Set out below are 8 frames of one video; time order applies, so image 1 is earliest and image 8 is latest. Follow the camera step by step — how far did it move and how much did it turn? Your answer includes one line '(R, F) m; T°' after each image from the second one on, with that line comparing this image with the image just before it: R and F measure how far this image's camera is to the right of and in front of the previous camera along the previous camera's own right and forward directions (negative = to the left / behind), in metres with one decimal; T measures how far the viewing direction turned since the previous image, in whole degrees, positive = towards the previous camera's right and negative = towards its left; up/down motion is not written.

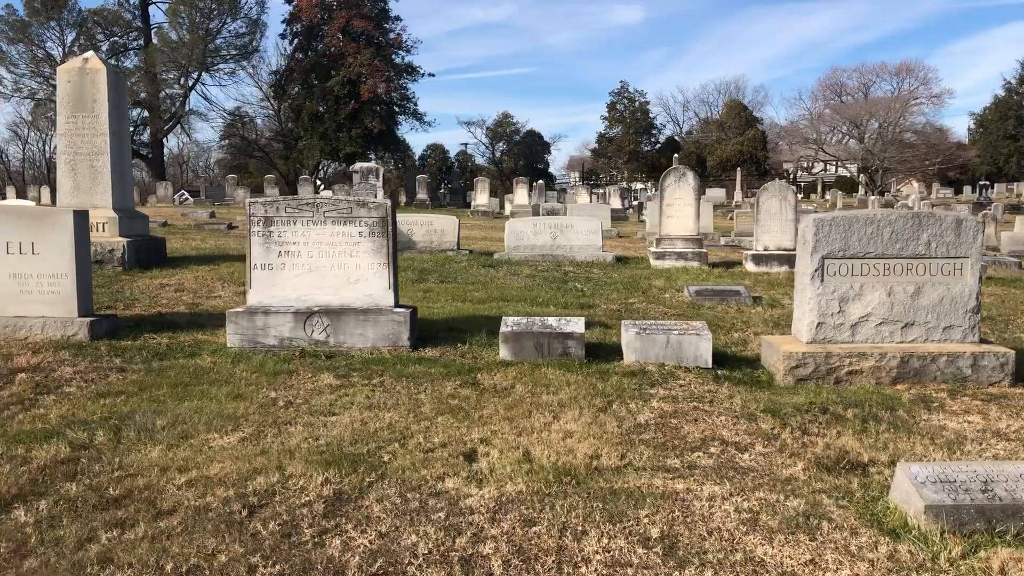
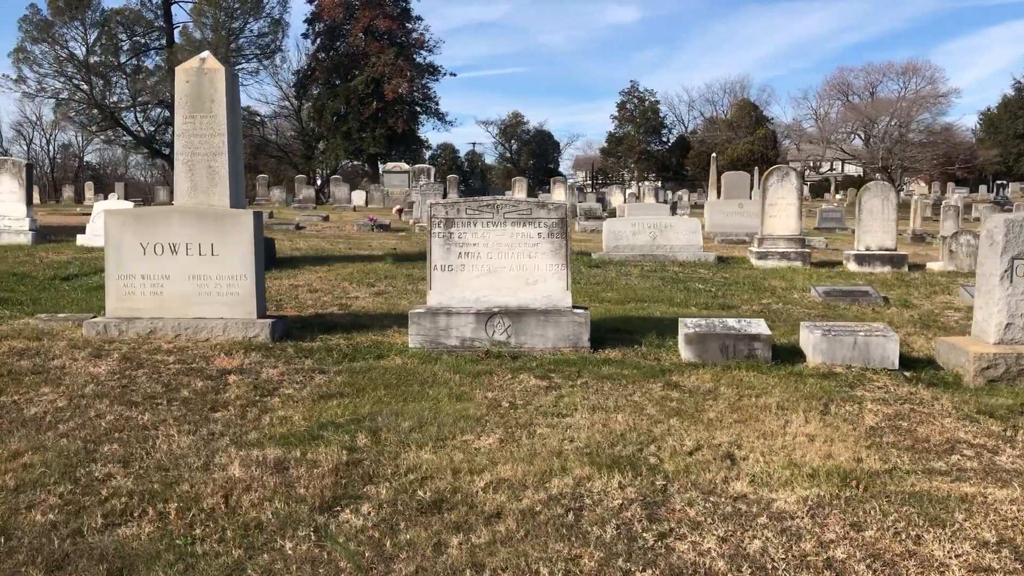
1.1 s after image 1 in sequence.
(-1.2, 0.0) m; 0°
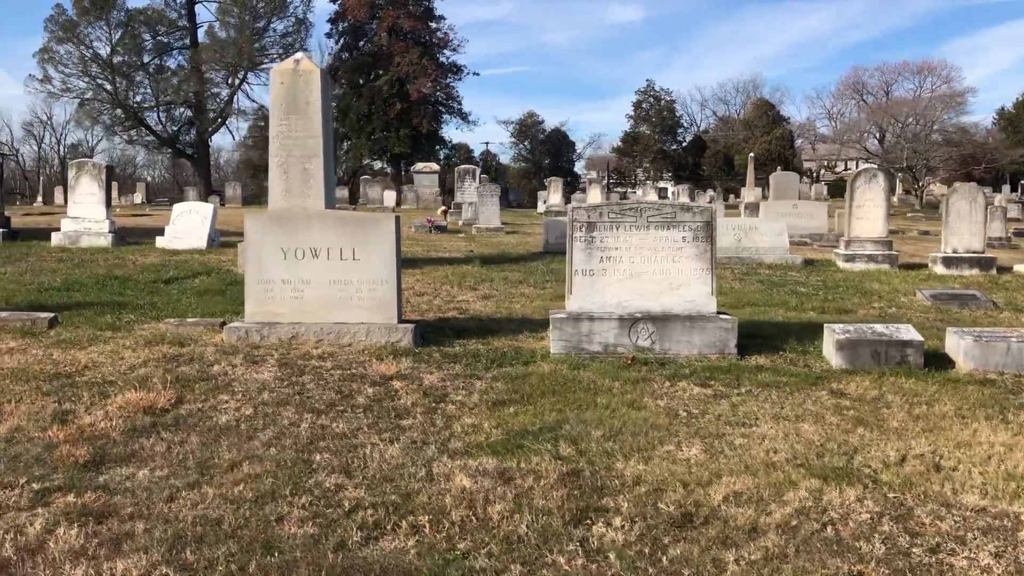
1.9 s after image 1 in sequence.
(-0.9, +0.1) m; 0°
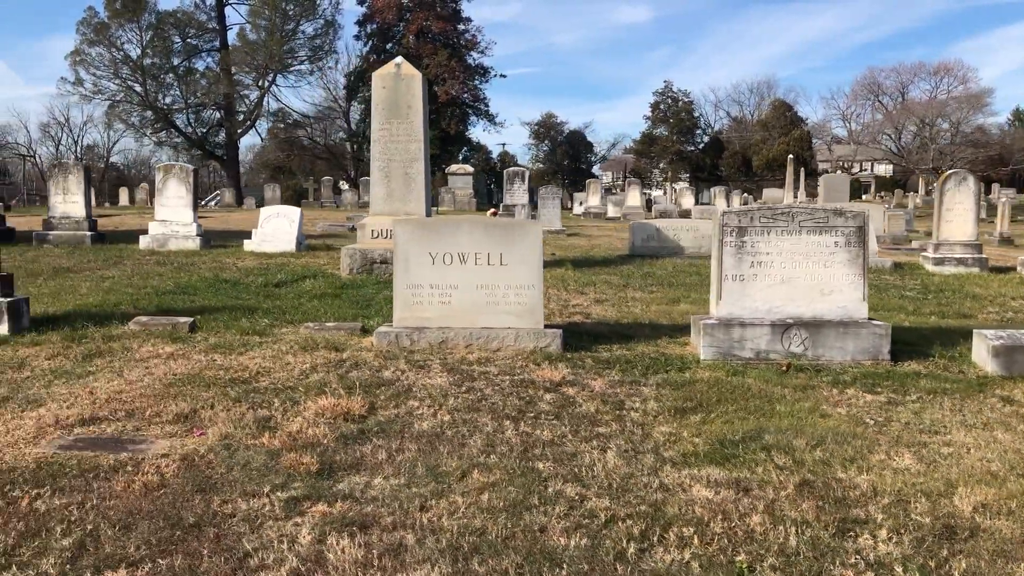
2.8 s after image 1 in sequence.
(-0.9, 0.0) m; -1°
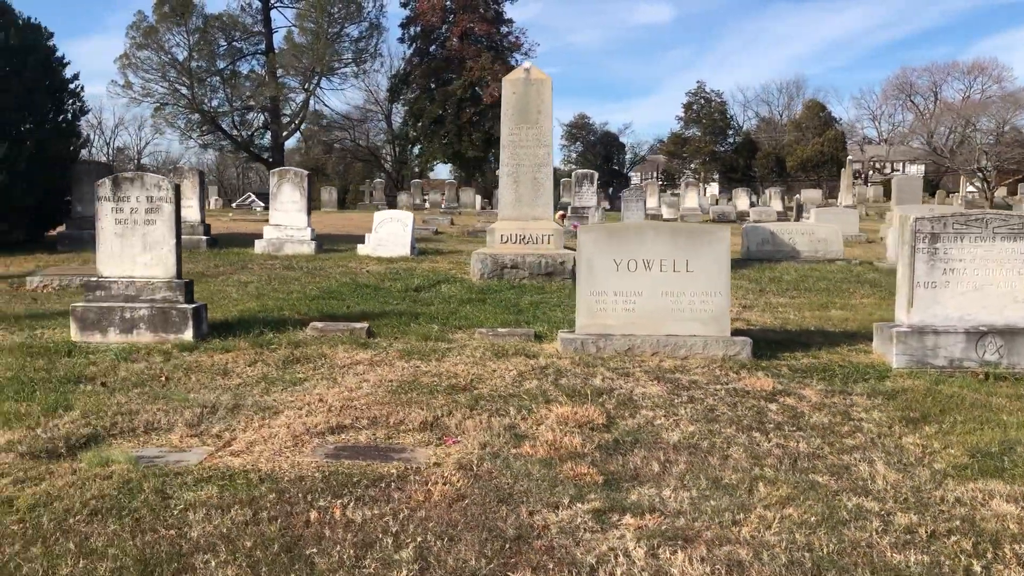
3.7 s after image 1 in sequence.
(-1.1, 0.0) m; -1°
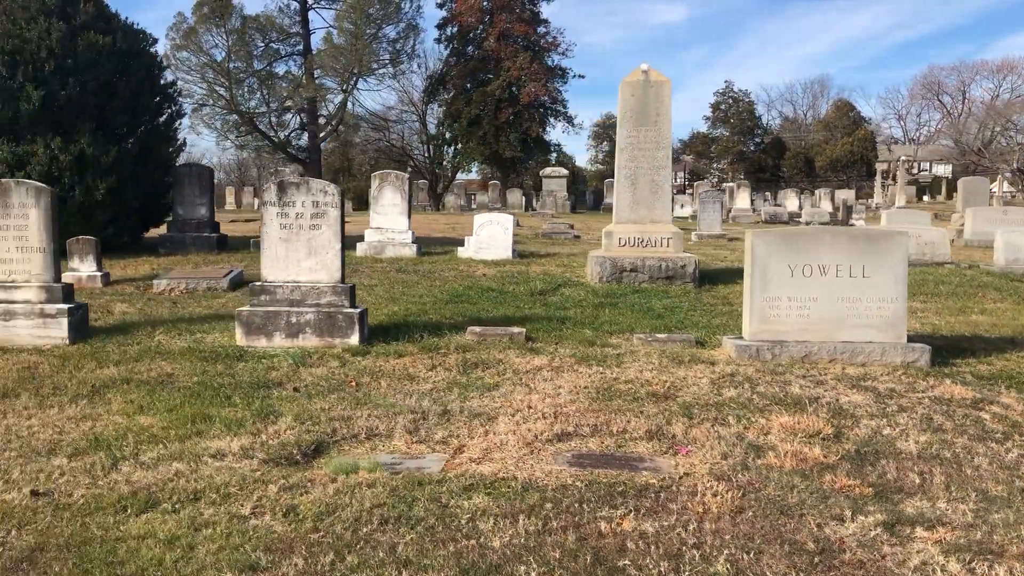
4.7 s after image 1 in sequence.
(-1.0, 0.0) m; -1°
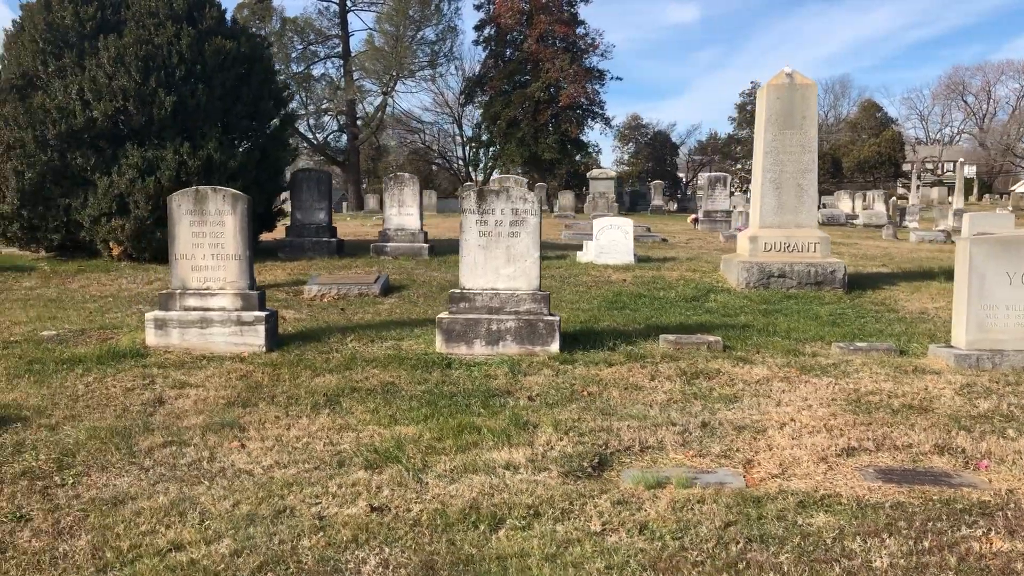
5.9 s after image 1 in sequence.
(-1.3, +0.1) m; -1°
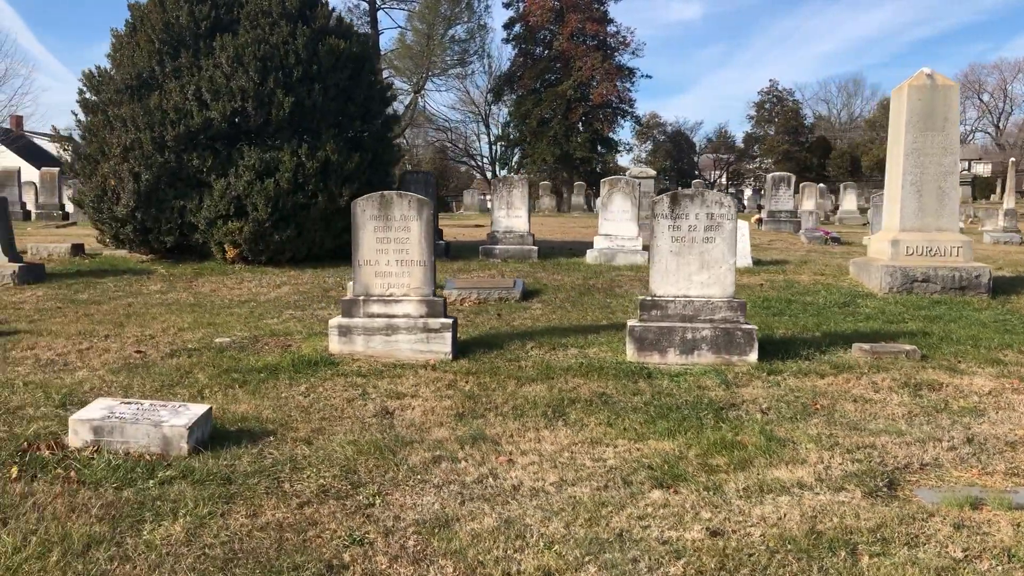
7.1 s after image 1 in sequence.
(-1.3, +0.1) m; 0°
